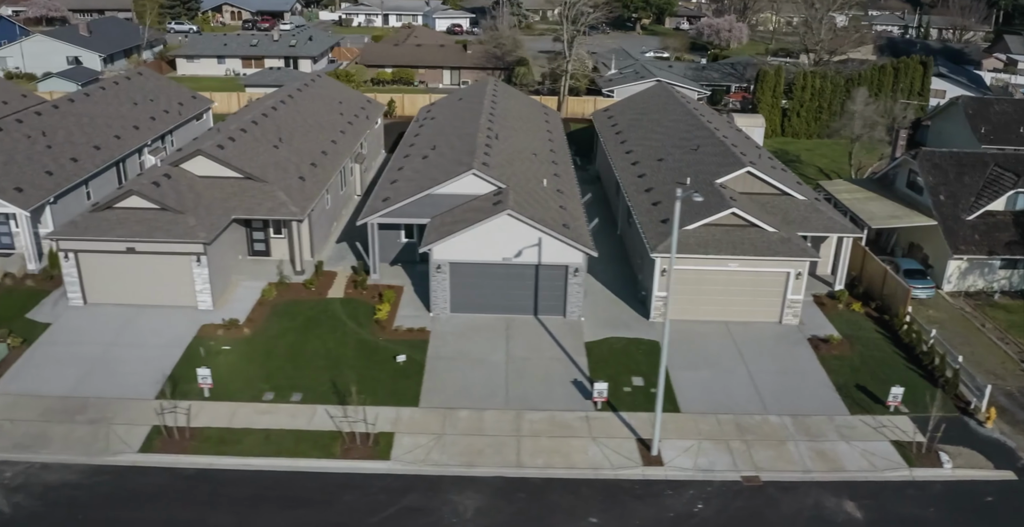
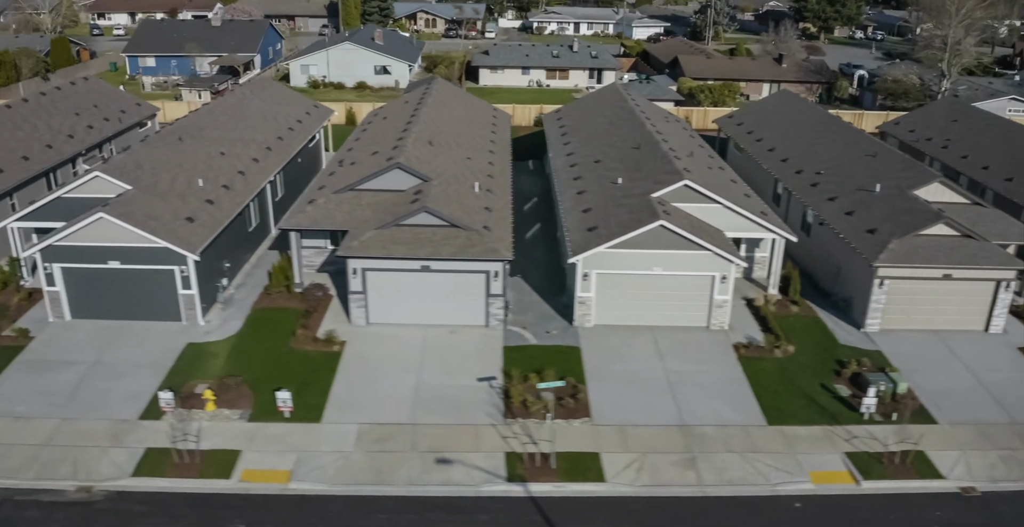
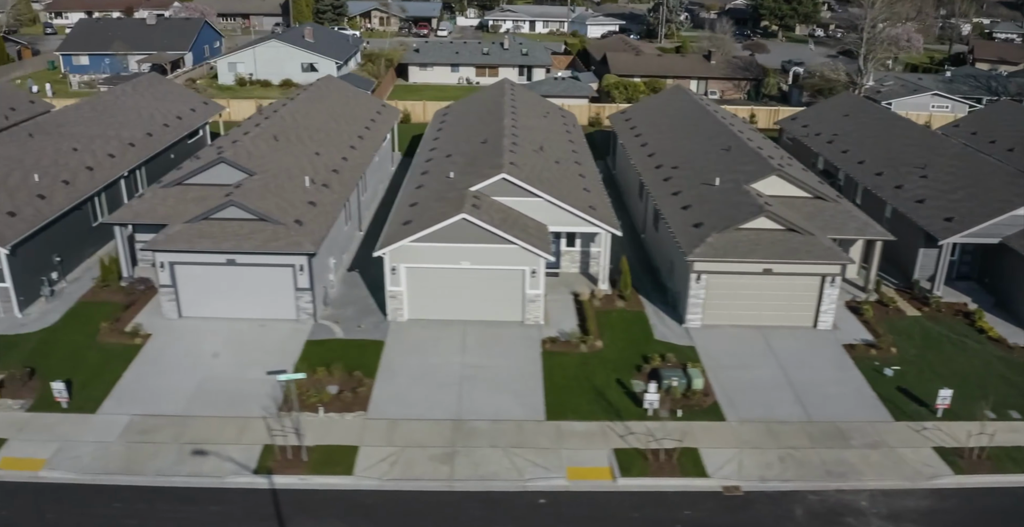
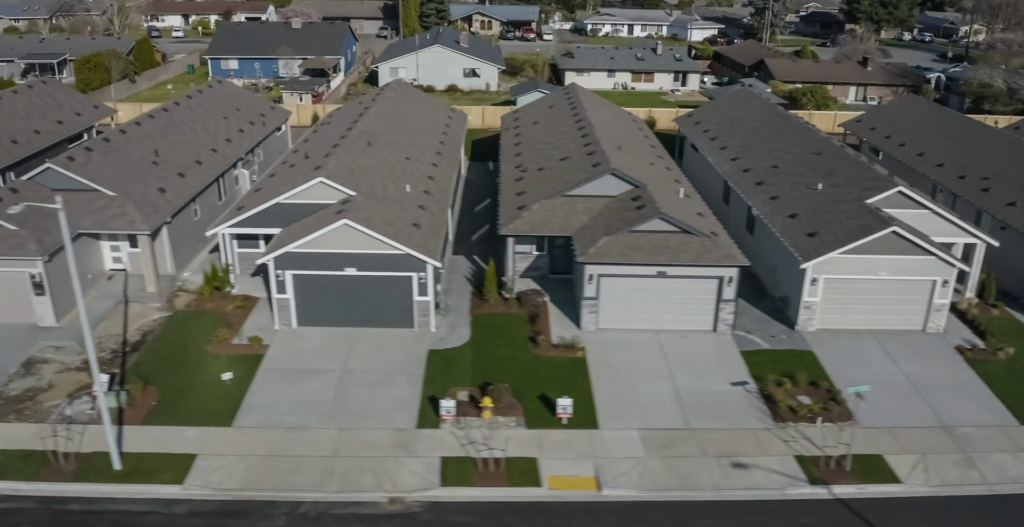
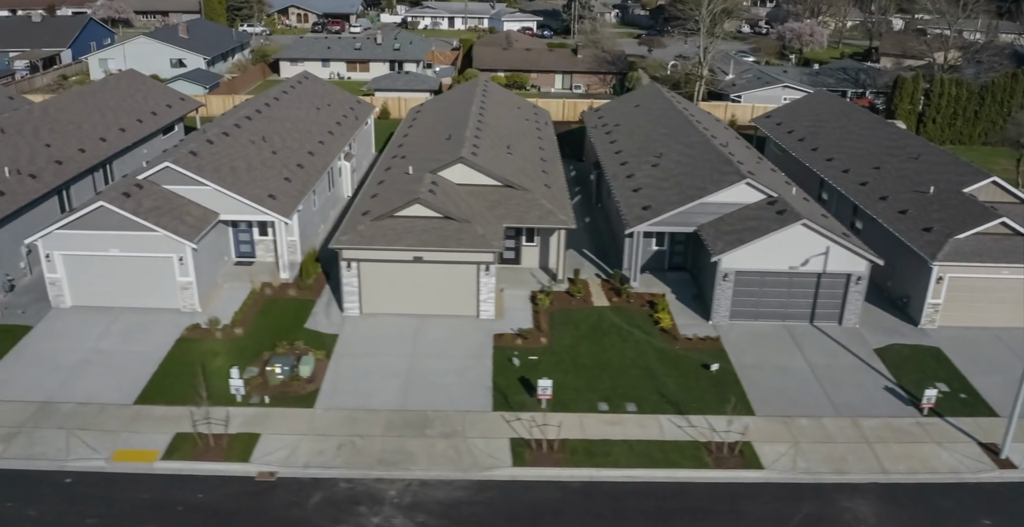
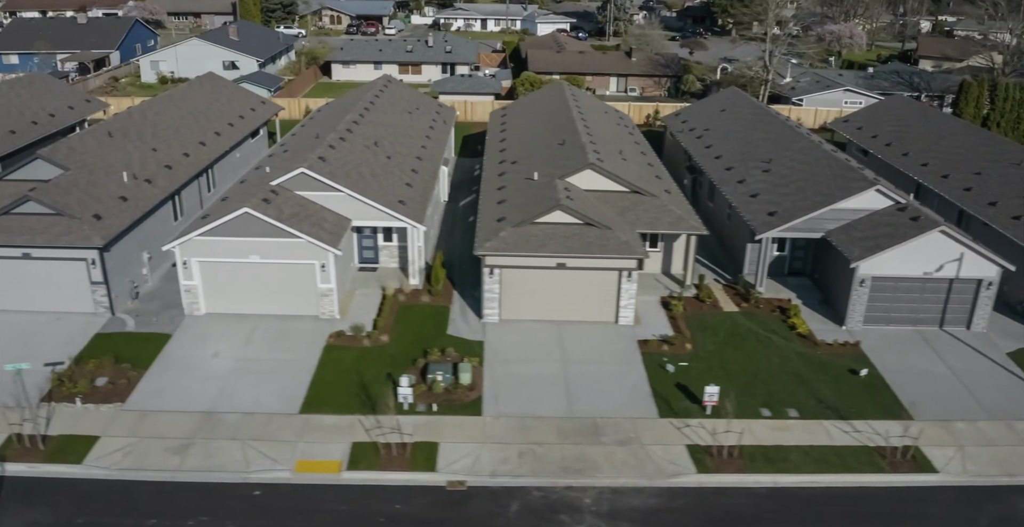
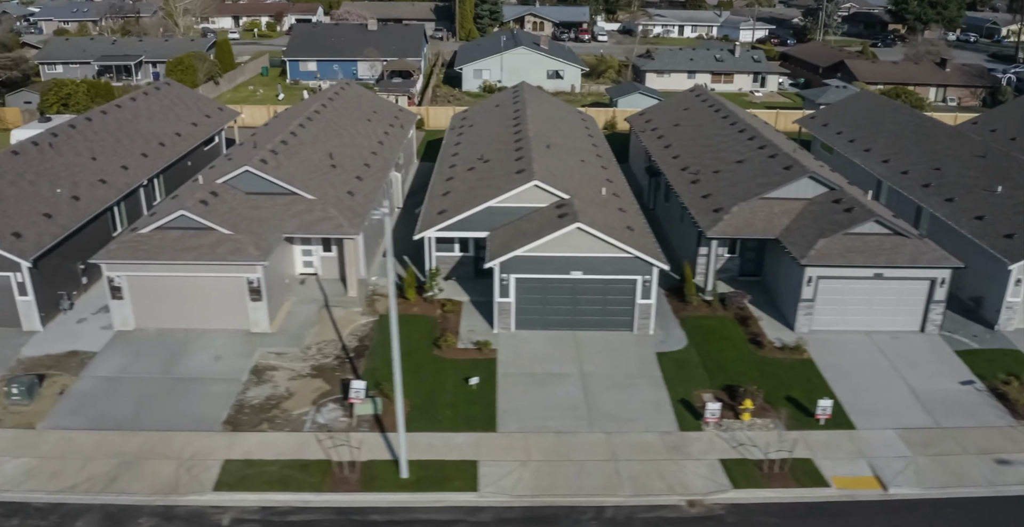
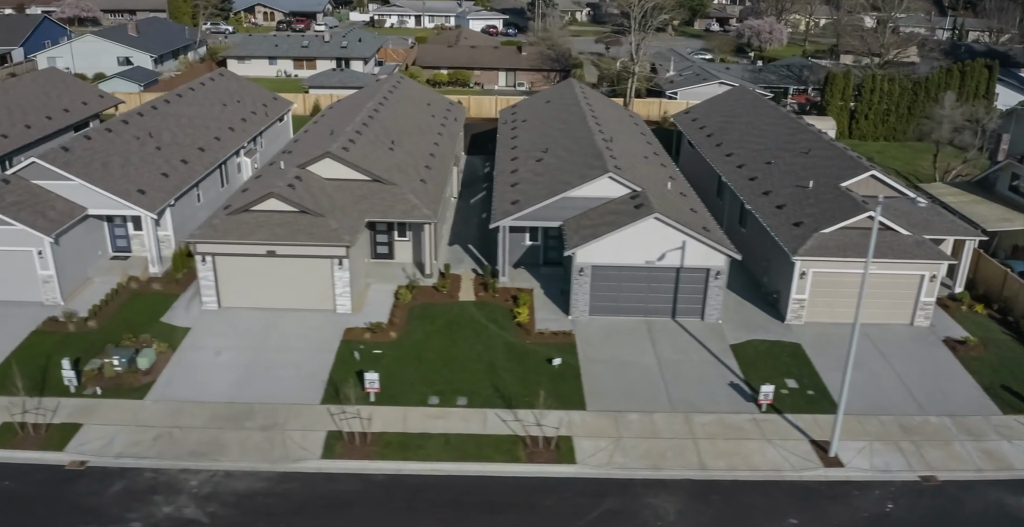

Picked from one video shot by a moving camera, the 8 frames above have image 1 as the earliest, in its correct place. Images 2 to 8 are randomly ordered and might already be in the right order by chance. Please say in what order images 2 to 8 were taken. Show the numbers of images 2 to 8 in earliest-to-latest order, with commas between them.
8, 5, 6, 3, 2, 4, 7
